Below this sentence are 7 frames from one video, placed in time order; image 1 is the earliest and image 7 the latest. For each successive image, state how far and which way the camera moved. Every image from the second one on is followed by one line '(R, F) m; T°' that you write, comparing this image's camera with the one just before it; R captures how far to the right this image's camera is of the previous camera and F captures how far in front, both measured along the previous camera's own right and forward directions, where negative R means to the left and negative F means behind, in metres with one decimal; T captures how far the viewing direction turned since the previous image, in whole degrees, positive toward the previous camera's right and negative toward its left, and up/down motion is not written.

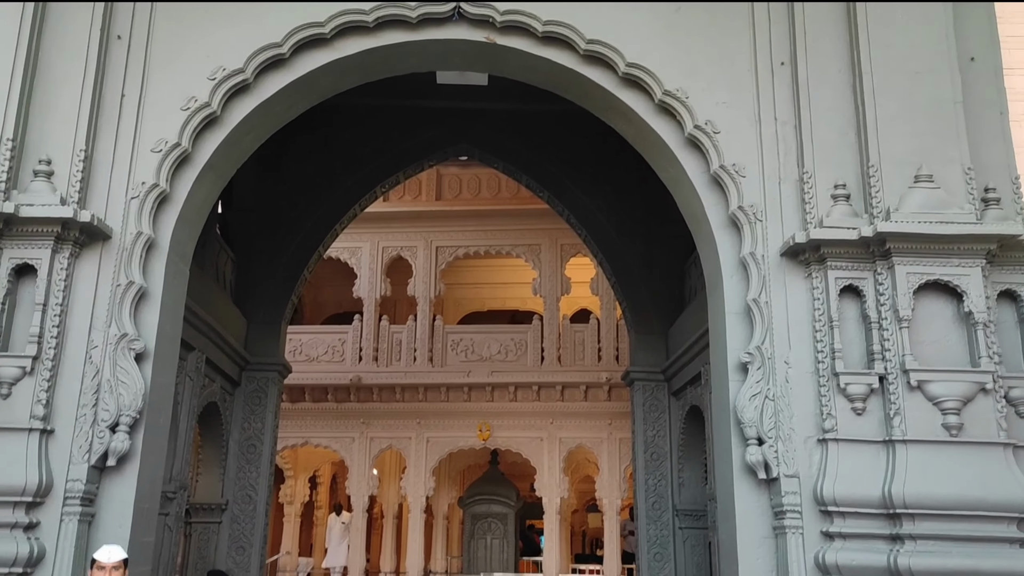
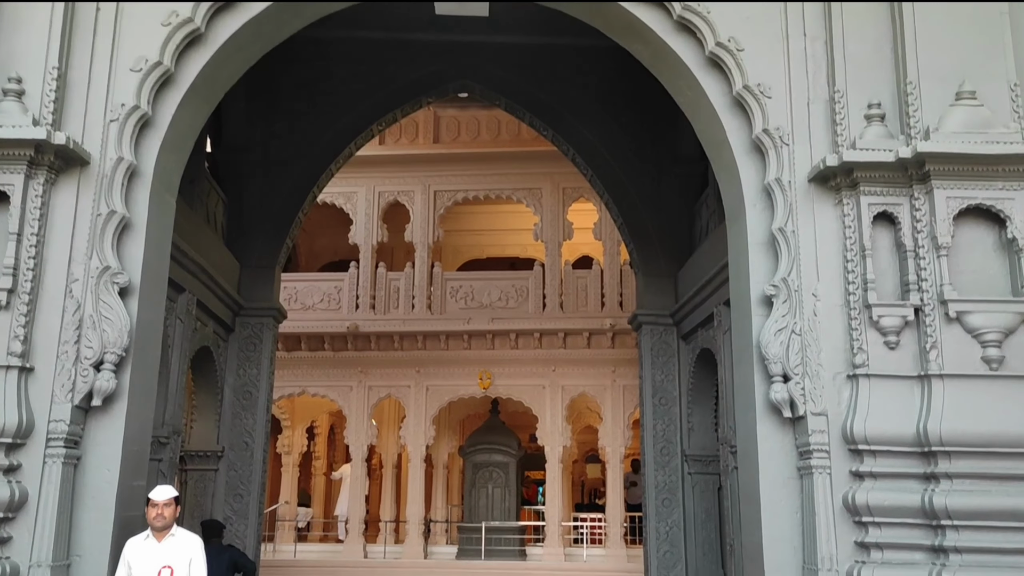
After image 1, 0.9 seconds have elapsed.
(-0.1, +0.3) m; 0°
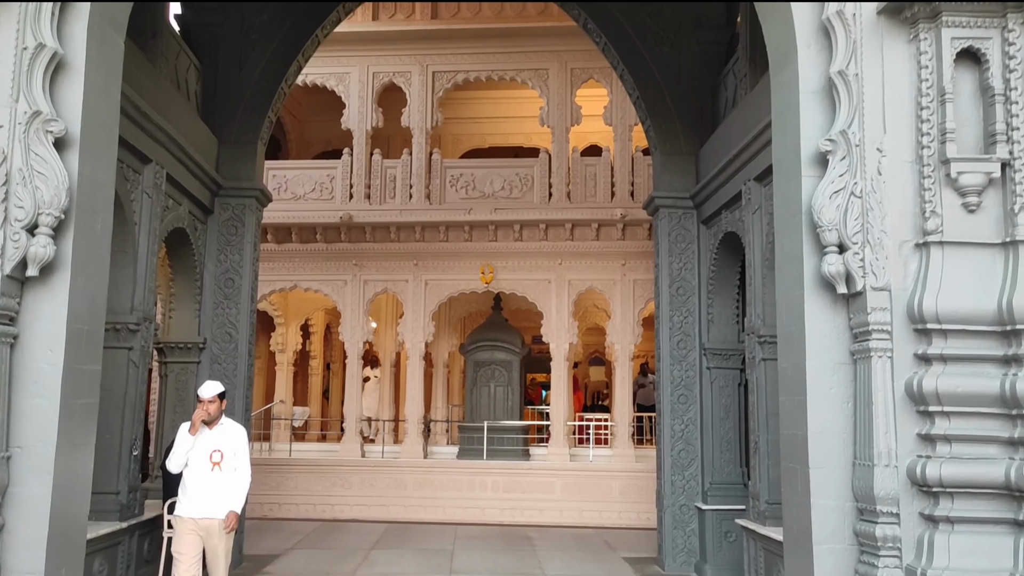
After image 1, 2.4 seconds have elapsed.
(0.0, +0.6) m; 0°
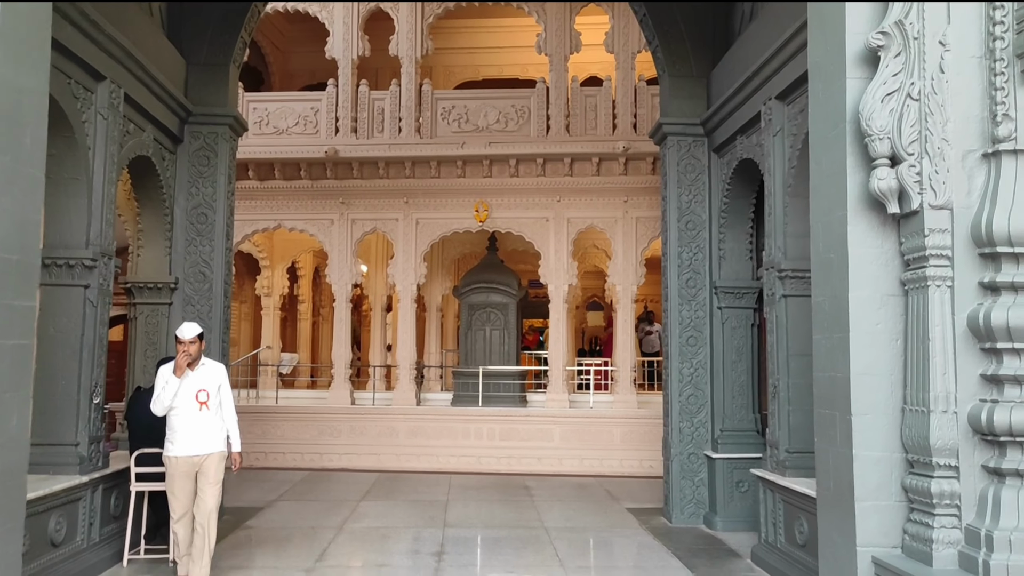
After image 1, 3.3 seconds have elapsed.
(0.0, +0.5) m; 0°
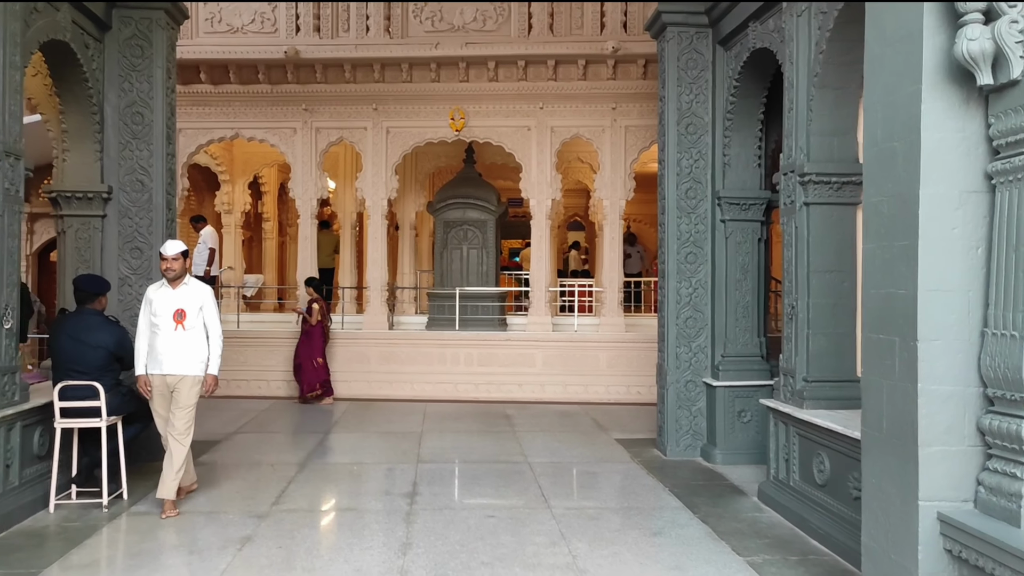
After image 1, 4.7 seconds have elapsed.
(0.0, +0.7) m; +1°
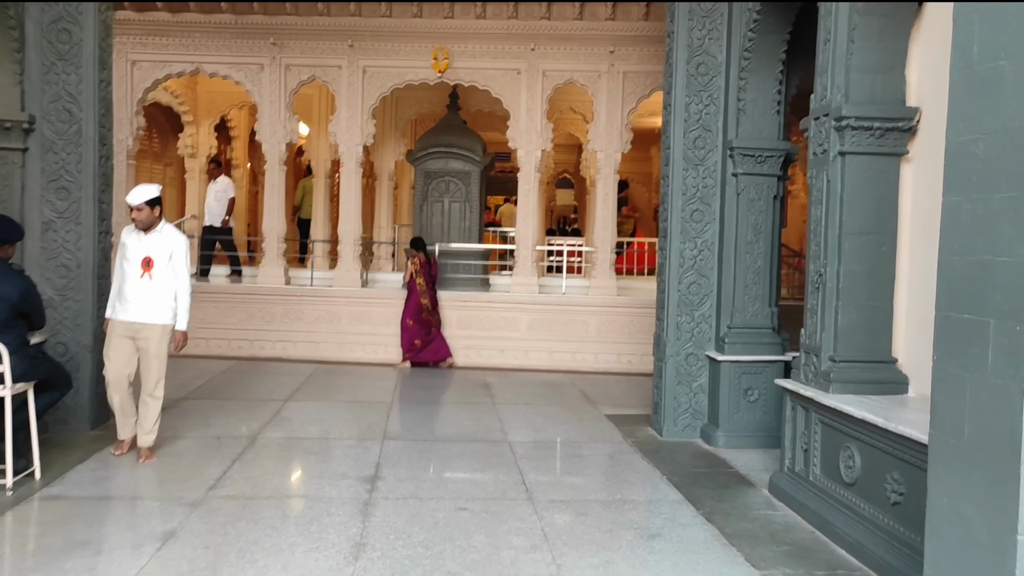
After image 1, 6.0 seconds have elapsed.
(0.0, +0.7) m; +1°
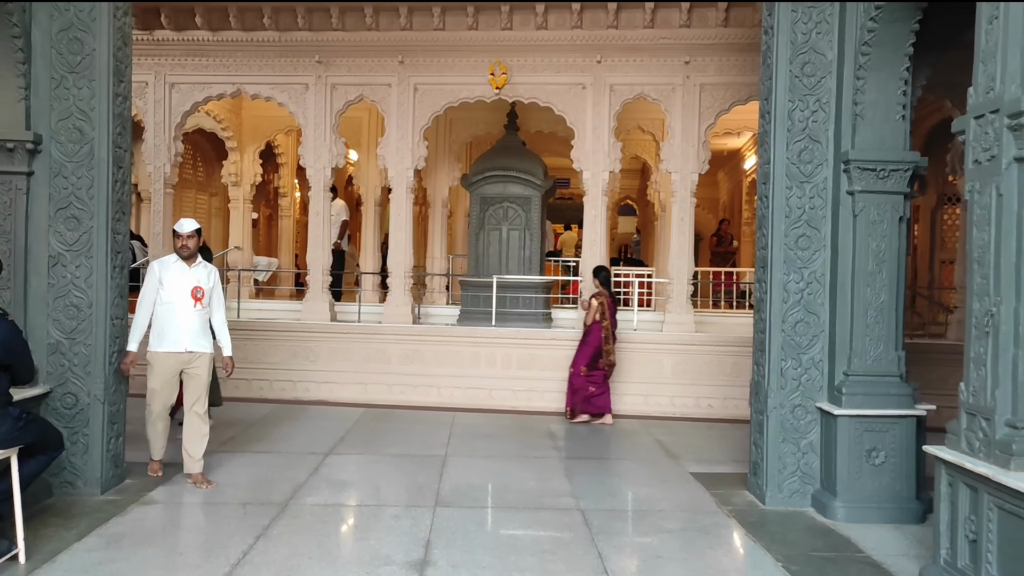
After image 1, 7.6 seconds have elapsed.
(-0.1, +0.8) m; -4°
